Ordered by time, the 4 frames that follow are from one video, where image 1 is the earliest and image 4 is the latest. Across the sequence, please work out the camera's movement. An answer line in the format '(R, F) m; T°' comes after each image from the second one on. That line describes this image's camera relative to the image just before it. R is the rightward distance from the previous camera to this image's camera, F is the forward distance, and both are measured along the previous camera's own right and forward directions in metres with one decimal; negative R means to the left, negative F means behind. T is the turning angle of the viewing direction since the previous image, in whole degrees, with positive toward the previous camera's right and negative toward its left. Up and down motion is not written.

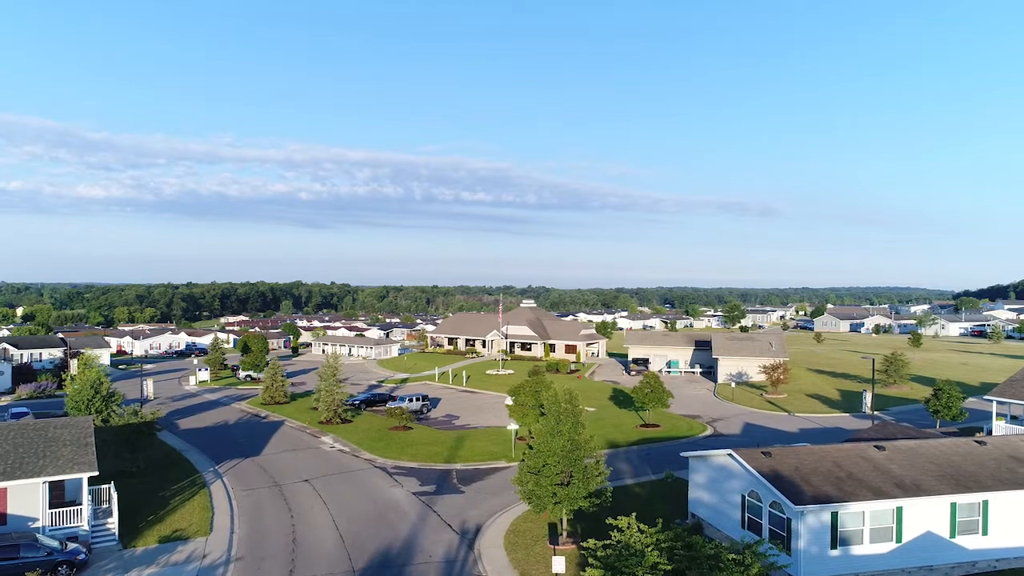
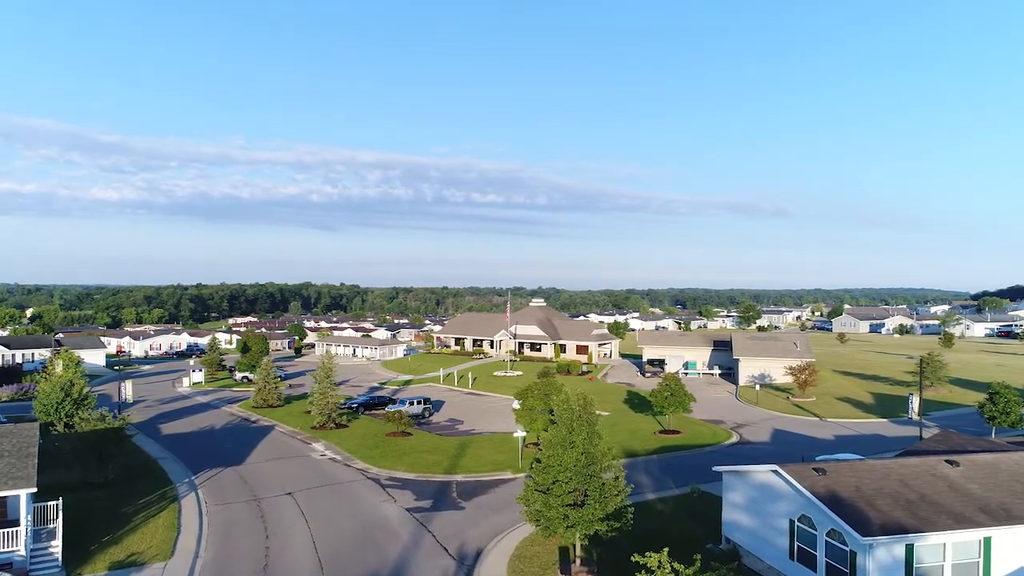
(+0.2, +2.8) m; -1°
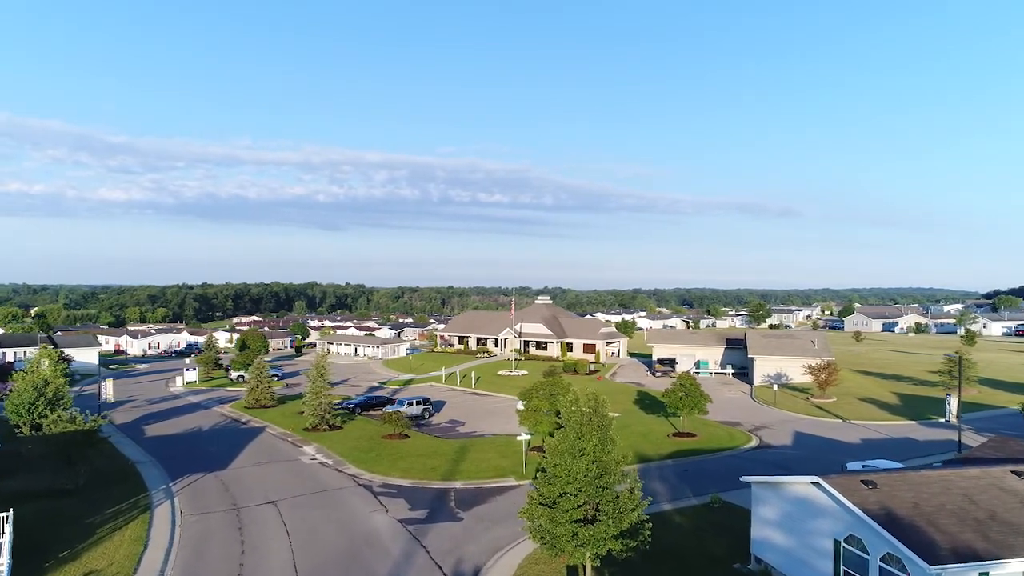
(+0.1, +2.0) m; -1°
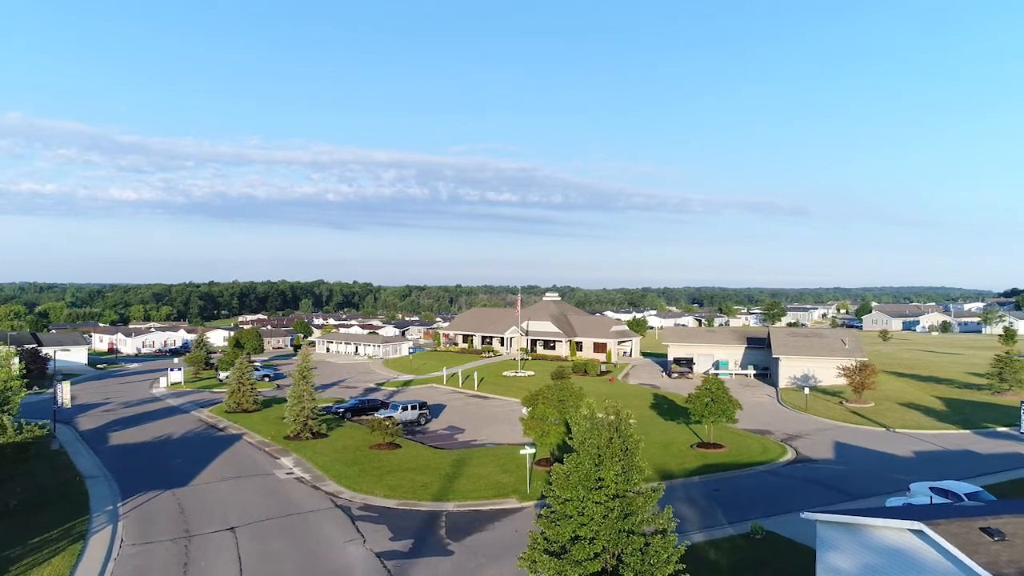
(+0.2, +3.4) m; -1°
